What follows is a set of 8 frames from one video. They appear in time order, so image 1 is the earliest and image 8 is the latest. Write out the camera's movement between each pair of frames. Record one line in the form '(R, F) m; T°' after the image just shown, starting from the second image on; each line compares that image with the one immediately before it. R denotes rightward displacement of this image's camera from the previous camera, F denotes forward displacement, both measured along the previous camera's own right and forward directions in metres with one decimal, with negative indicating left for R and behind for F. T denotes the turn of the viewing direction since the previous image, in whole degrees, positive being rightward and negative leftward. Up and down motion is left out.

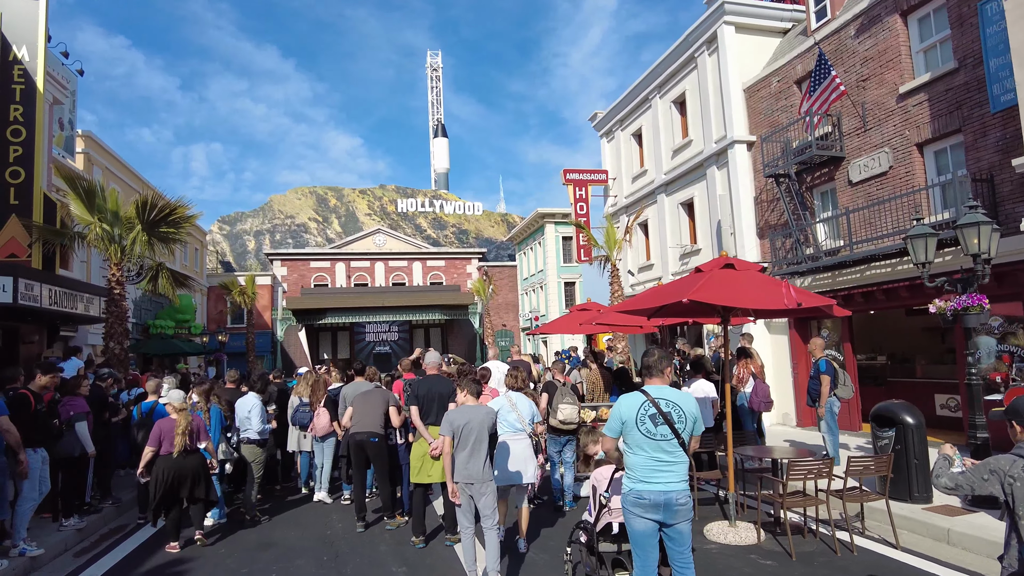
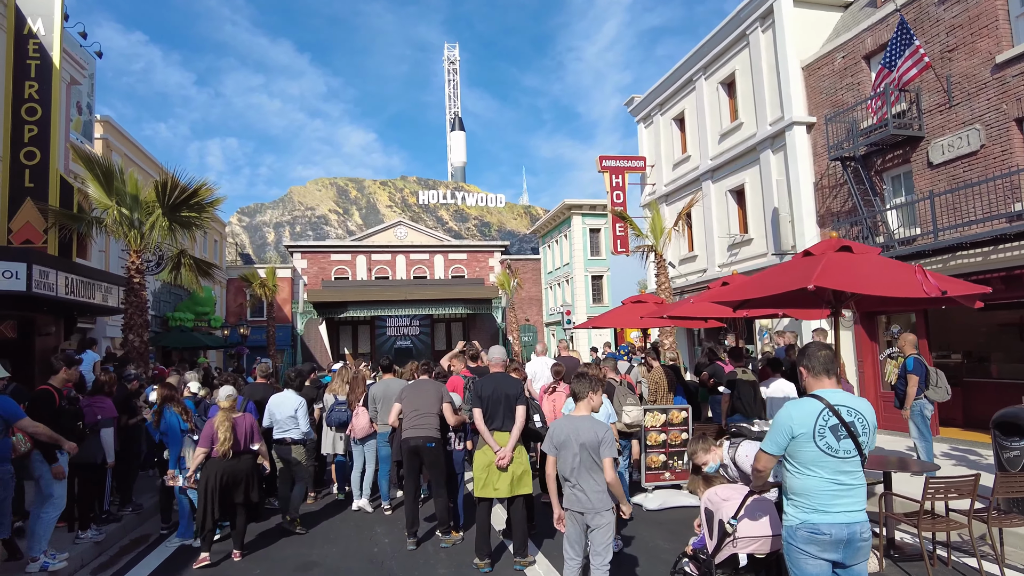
(-0.6, +0.9) m; -1°
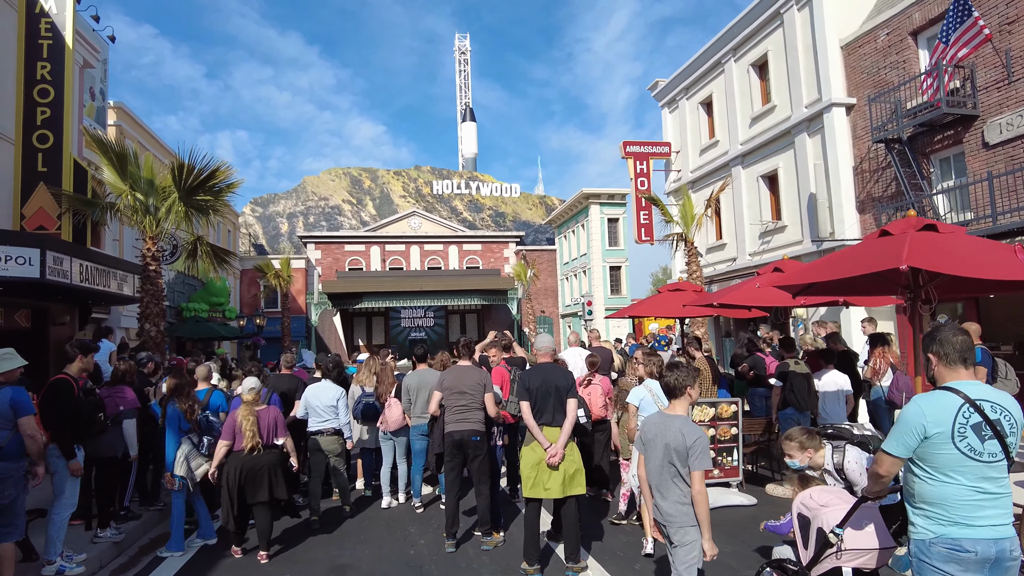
(-0.3, +0.5) m; -1°
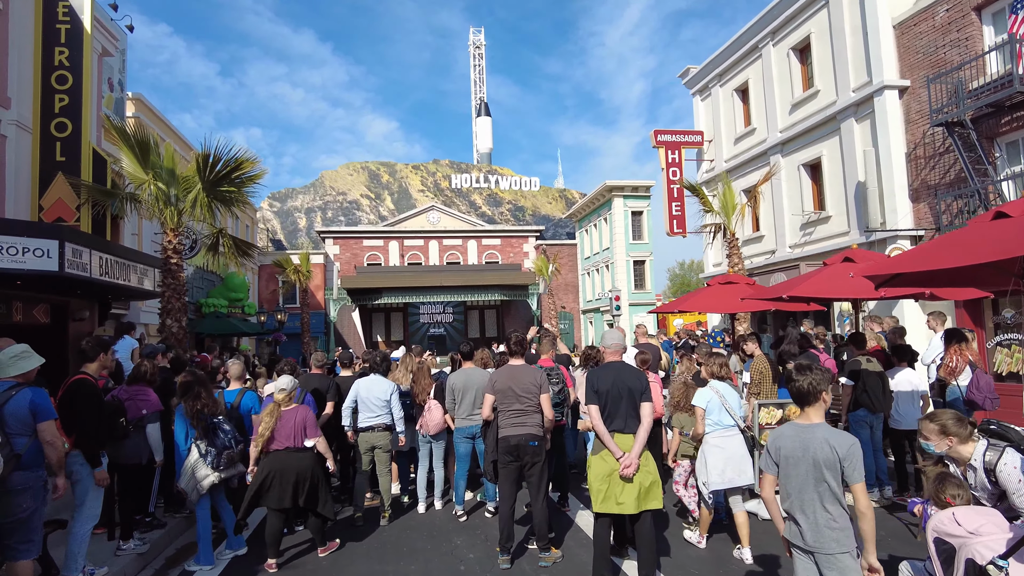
(-0.4, +0.5) m; -1°
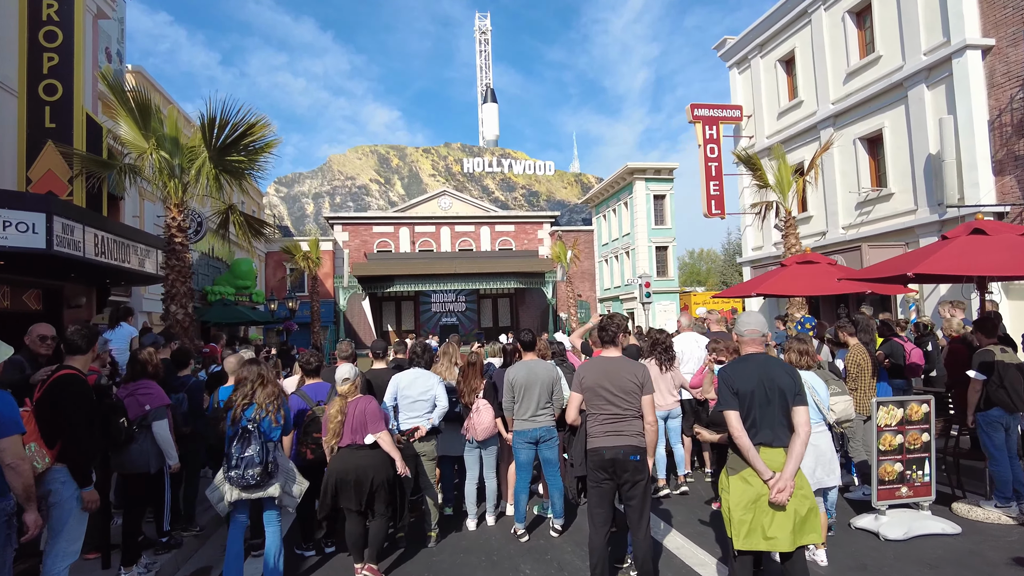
(-0.6, +1.1) m; 0°
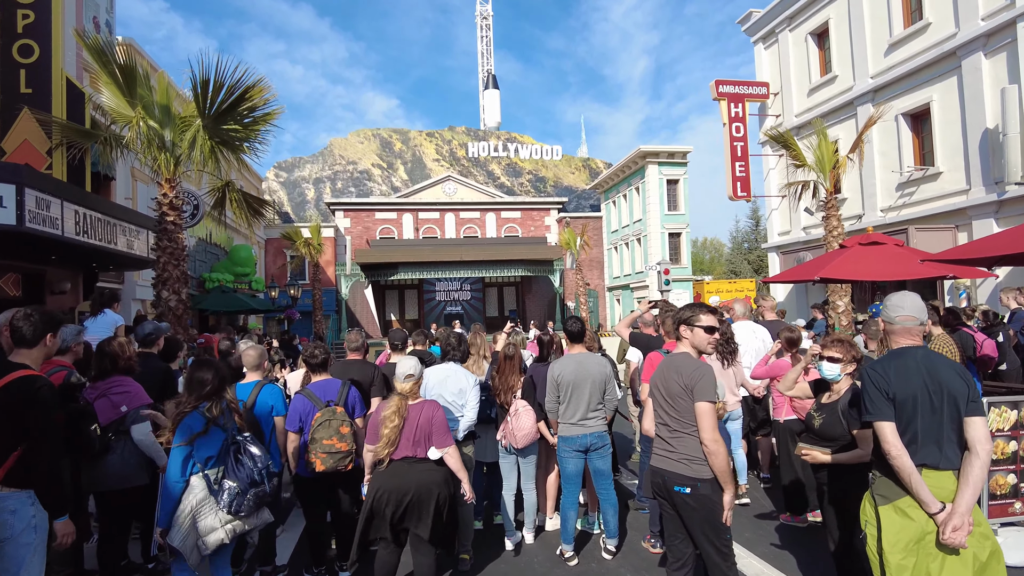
(-0.4, +0.9) m; 0°
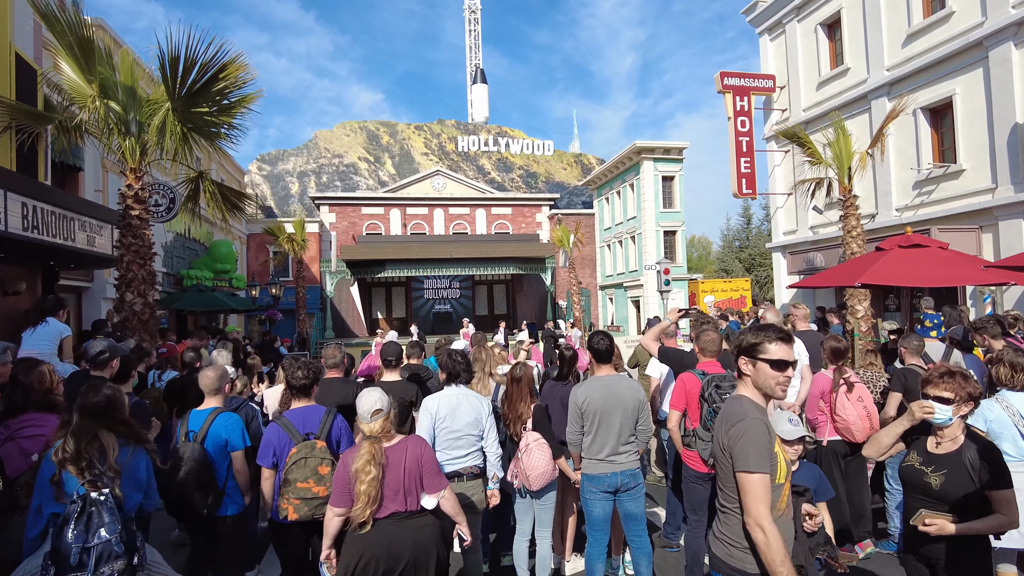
(-0.2, +0.8) m; +1°
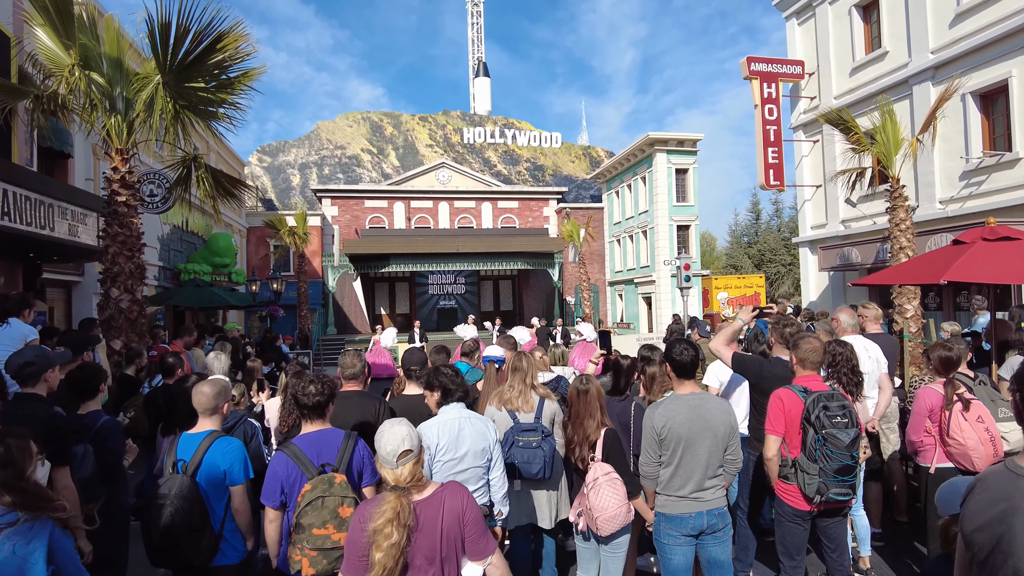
(-0.3, +0.8) m; 0°
